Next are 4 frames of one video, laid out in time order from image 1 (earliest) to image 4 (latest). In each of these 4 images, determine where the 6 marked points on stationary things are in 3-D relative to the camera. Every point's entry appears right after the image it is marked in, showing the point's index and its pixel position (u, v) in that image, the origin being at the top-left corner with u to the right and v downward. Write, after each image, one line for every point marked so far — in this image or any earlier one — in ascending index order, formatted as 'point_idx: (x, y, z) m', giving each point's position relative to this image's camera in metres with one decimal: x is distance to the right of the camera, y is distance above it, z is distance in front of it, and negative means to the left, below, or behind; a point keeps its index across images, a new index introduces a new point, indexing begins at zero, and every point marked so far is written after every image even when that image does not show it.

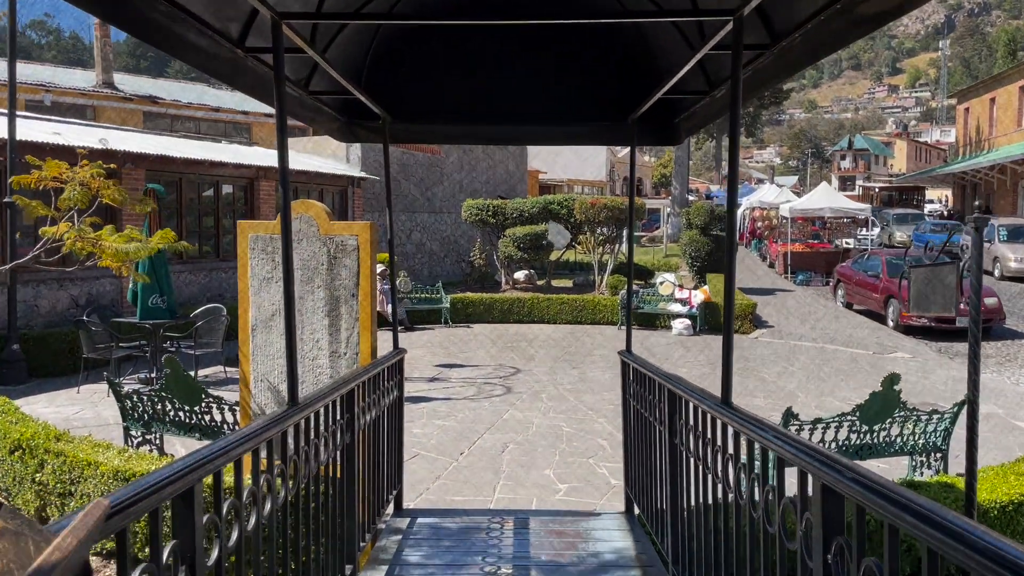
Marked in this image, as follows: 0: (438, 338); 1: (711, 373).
0: (-1.3, -0.8, +13.5) m
1: (+2.8, -1.2, +11.2) m
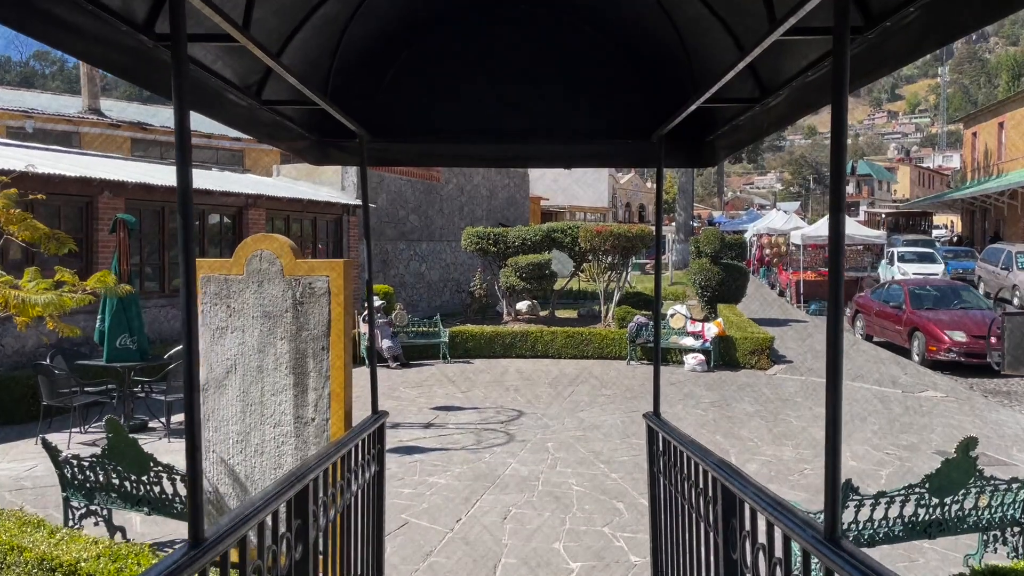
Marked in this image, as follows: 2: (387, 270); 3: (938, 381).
0: (-1.2, -1.4, +12.6) m
1: (+2.8, -1.6, +10.3) m
2: (-3.0, +0.4, +19.1) m
3: (+6.7, -1.5, +12.4) m
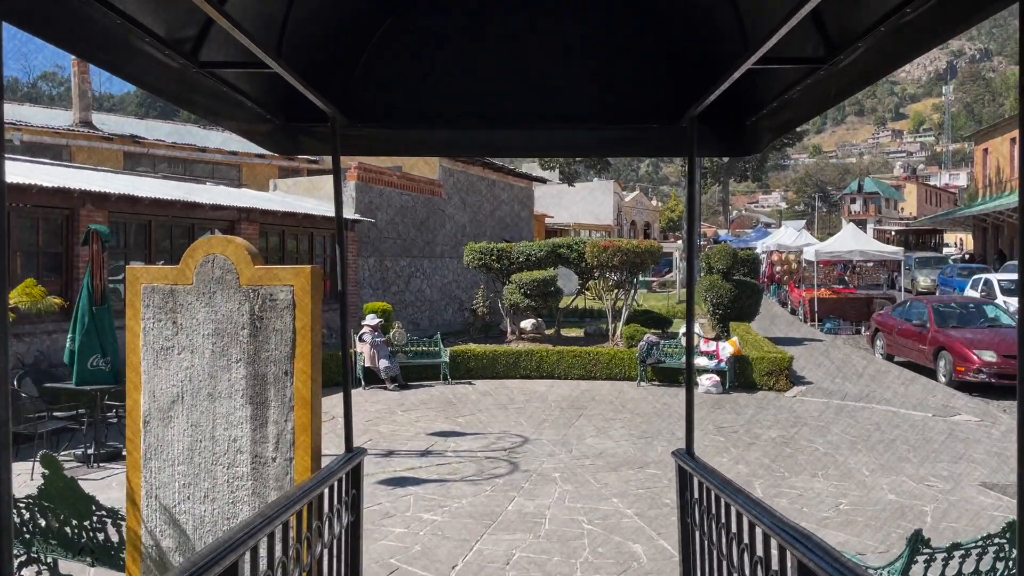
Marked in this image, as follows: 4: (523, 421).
0: (-1.2, -1.7, +11.9) m
1: (+2.9, -1.8, +9.5) m
2: (-2.9, 0.0, +18.4) m
3: (+6.7, -1.7, +11.7) m
4: (+0.1, -1.7, +10.2) m
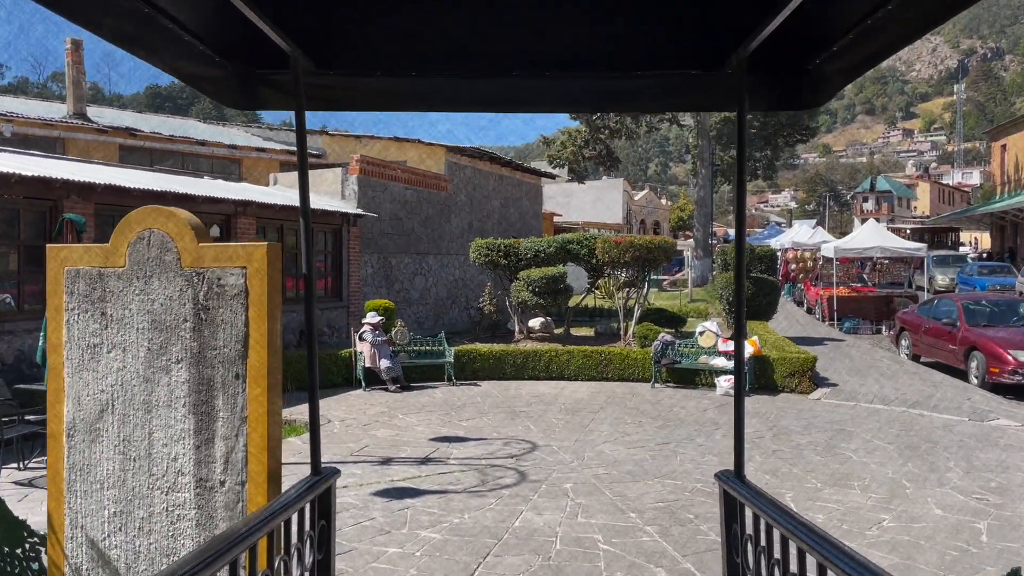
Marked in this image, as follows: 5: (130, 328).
0: (-1.1, -1.6, +11.3) m
1: (+3.0, -1.8, +8.9) m
2: (-2.7, +0.1, +17.8) m
3: (+6.8, -1.7, +10.9) m
4: (+0.2, -1.7, +9.5) m
5: (-1.4, -0.1, +3.0) m
